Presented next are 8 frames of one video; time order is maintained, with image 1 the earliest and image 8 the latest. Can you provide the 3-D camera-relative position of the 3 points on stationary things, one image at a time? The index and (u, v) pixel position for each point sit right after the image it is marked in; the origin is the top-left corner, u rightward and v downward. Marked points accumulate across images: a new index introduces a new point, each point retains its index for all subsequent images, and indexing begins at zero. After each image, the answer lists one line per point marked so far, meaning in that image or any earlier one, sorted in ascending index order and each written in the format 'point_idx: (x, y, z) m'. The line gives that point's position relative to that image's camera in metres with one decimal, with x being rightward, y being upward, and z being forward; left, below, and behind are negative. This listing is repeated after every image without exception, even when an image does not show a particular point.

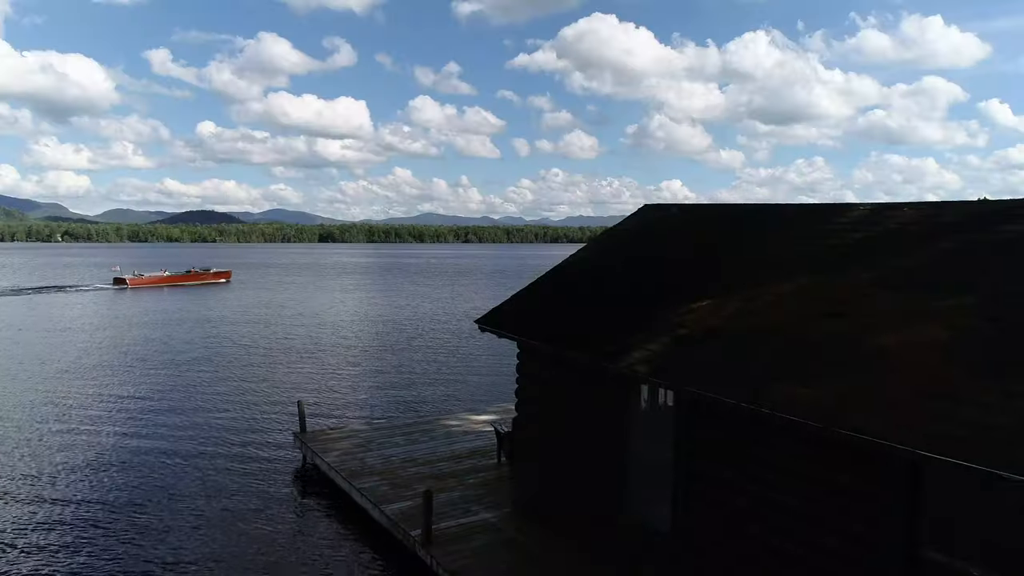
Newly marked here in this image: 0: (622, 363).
0: (+1.2, -0.8, +7.8) m
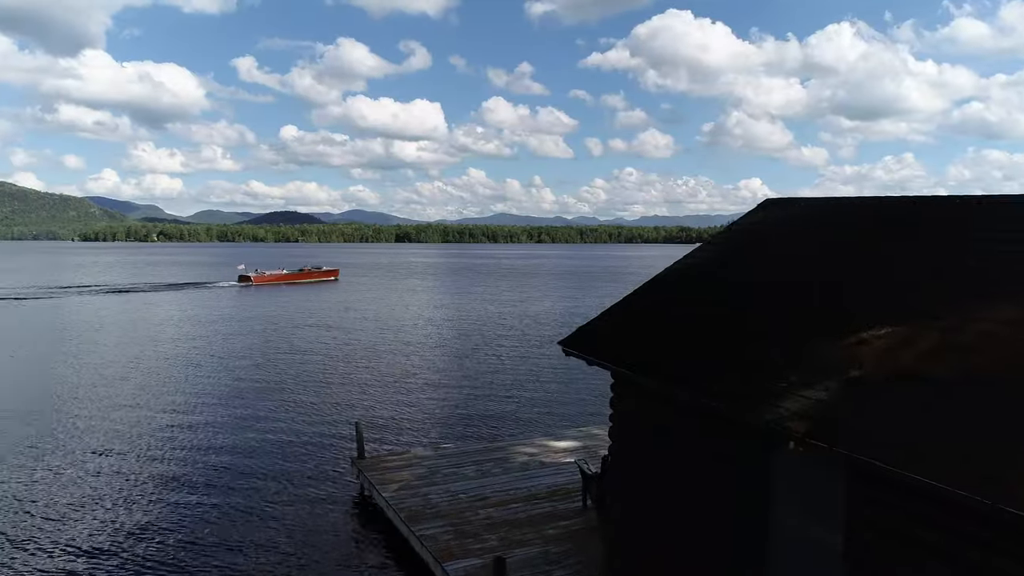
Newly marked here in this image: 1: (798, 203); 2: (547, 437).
0: (+2.0, -1.0, +5.8) m
1: (+4.1, +1.2, +10.2) m
2: (+0.7, -3.0, +14.2) m
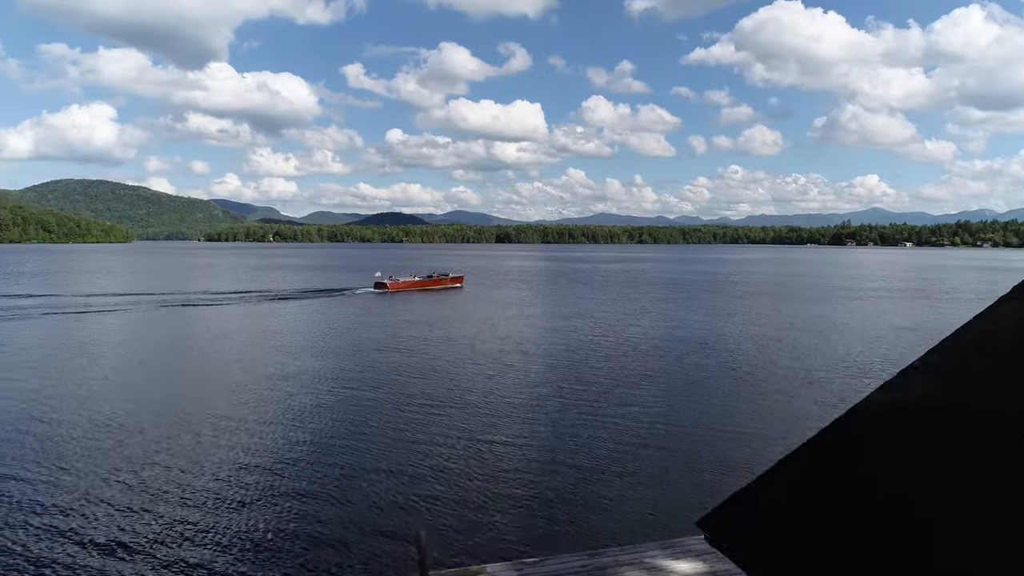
0: (+2.5, -2.1, +2.6) m
1: (+5.1, +0.1, +6.6) m
2: (+2.3, -4.0, +11.1) m
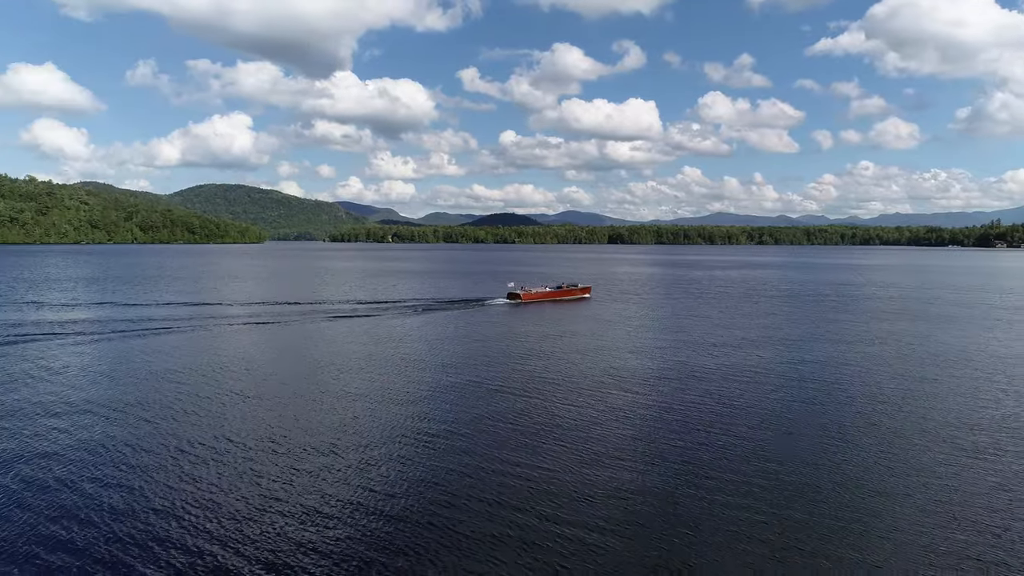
0: (+2.1, -3.4, -0.1) m
1: (+5.4, -1.2, +3.5) m
2: (+3.2, -5.3, +8.3) m
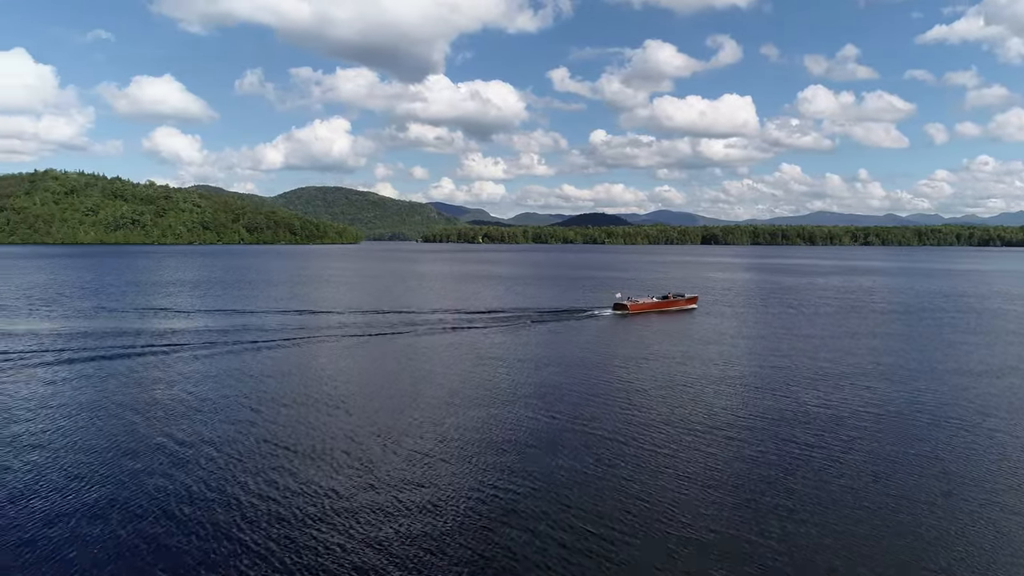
0: (+1.5, -4.5, -1.9) m
1: (+5.2, -2.4, +1.2) m
2: (+3.6, -6.5, +6.3) m
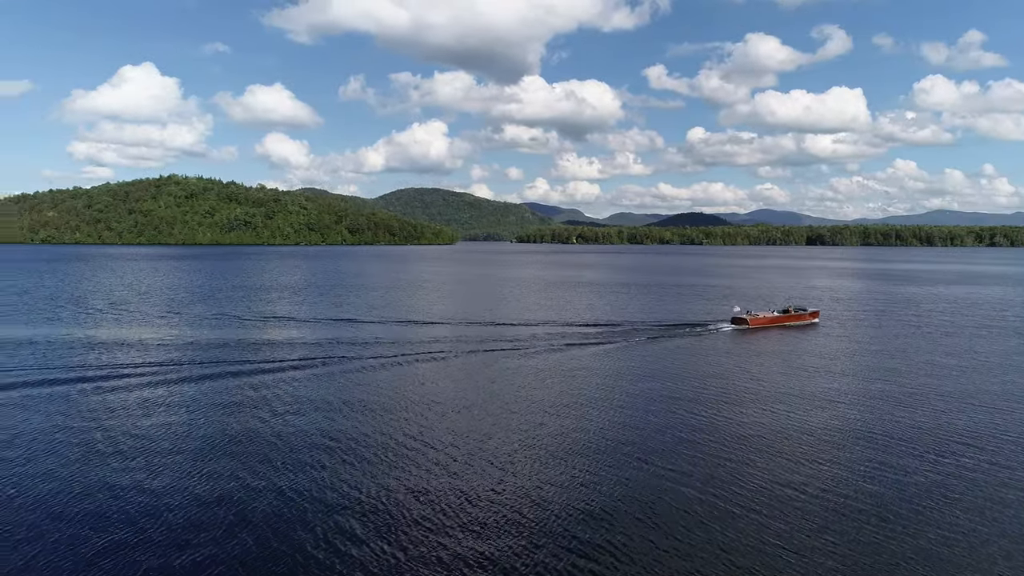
0: (+0.6, -5.8, -4.0) m
1: (+4.7, -3.8, -1.3) m
2: (+3.7, -7.8, +3.9) m
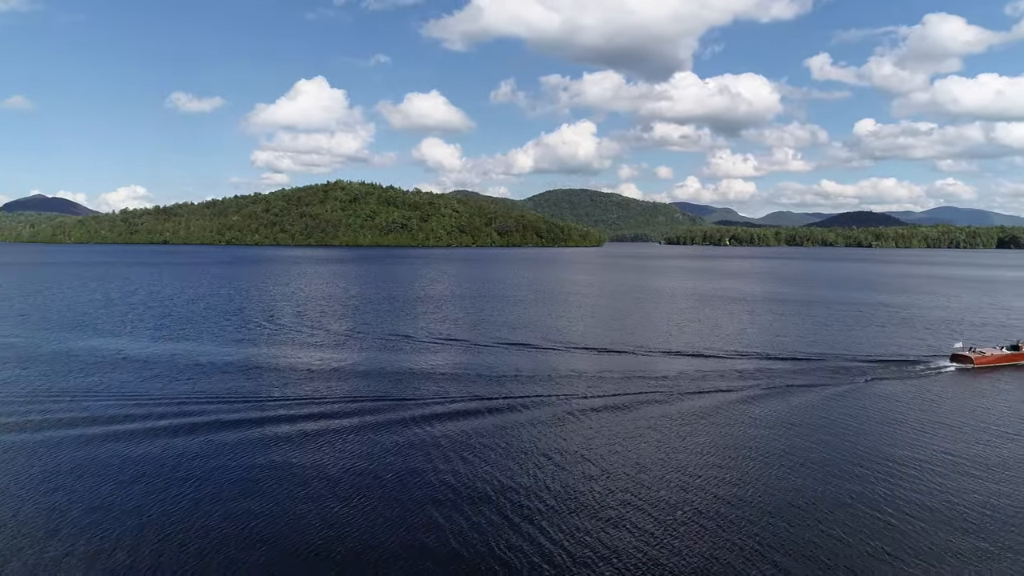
0: (-1.4, -8.7, -7.0) m
1: (+3.1, -6.6, -5.2) m
2: (+3.2, -10.7, +0.1) m
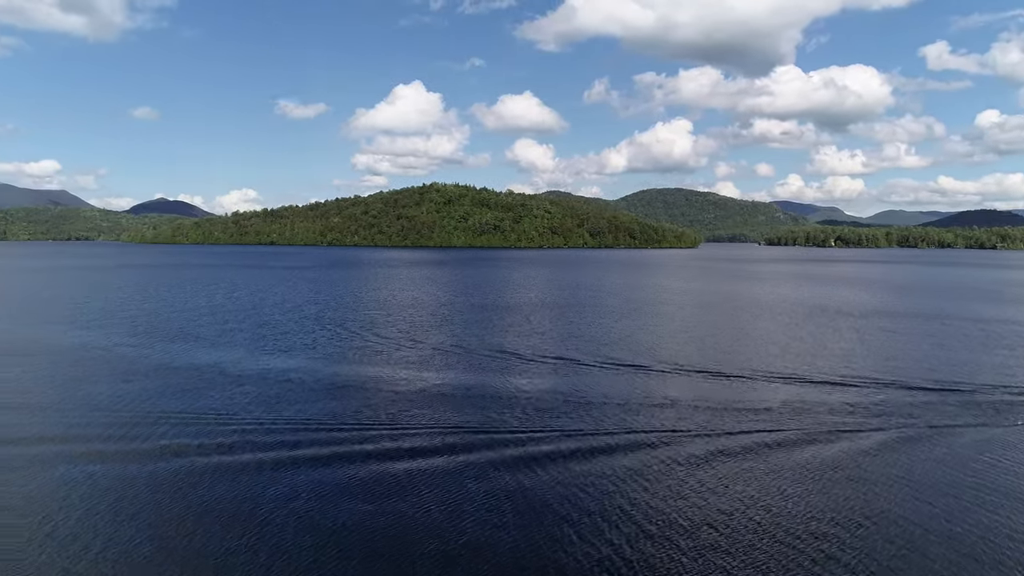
0: (-3.2, -10.6, -9.1) m
1: (+1.5, -8.6, -7.9) m
2: (+2.2, -12.7, -2.7) m
